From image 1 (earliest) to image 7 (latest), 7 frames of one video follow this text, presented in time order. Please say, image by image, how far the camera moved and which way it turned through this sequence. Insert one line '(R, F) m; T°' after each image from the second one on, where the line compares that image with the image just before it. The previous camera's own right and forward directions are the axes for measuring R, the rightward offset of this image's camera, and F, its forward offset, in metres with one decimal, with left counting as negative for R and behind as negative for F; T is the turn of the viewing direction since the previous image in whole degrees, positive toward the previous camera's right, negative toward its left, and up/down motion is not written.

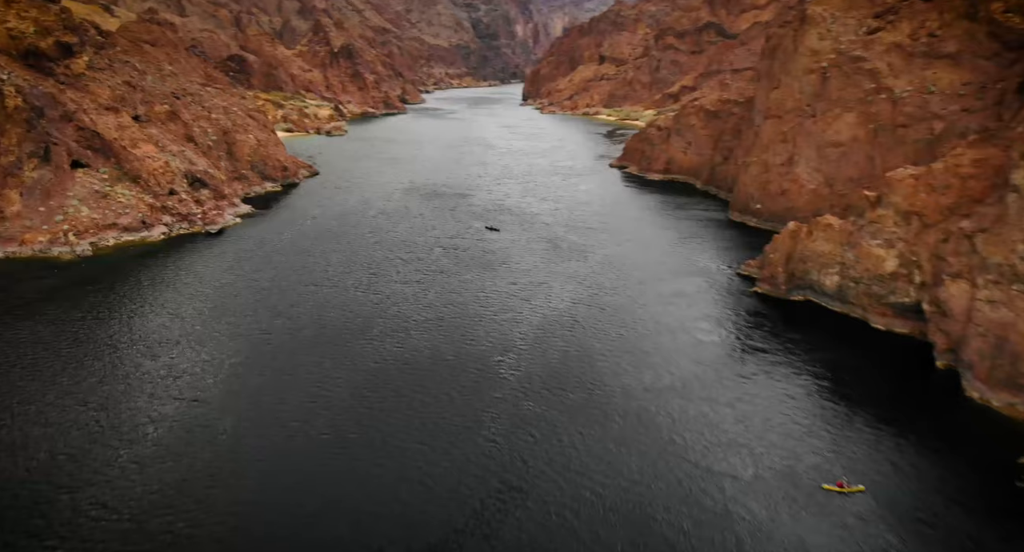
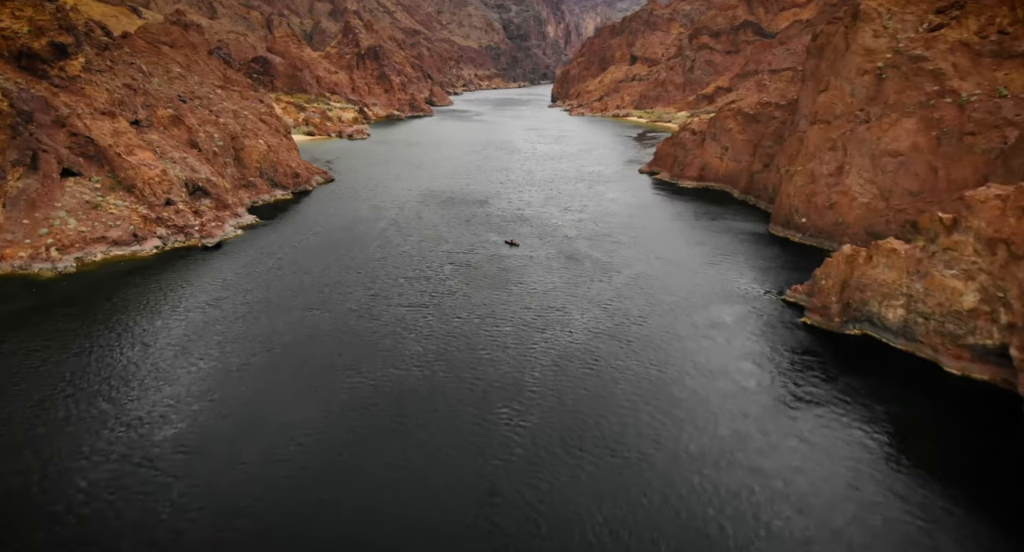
(+0.7, +3.8) m; -3°
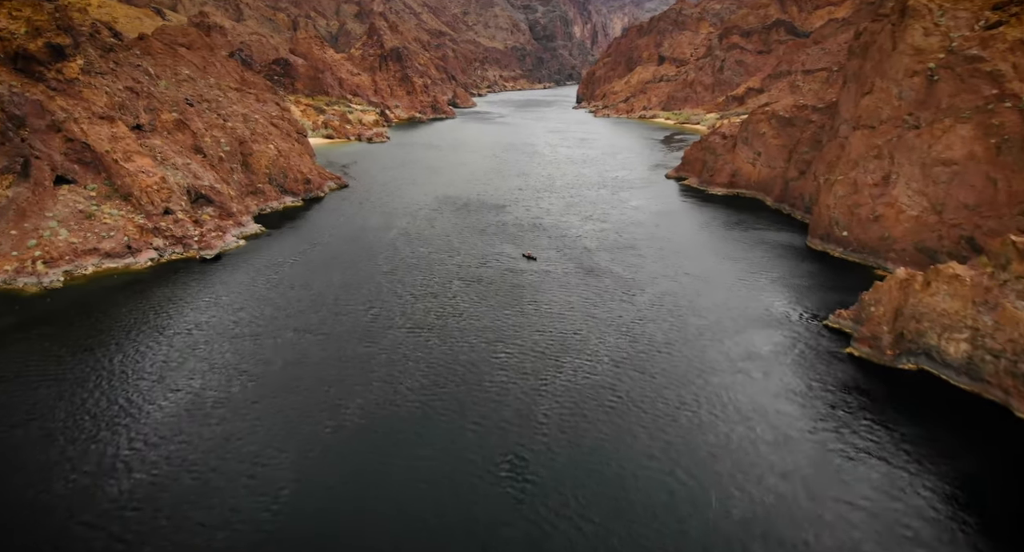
(+0.6, +2.8) m; -2°
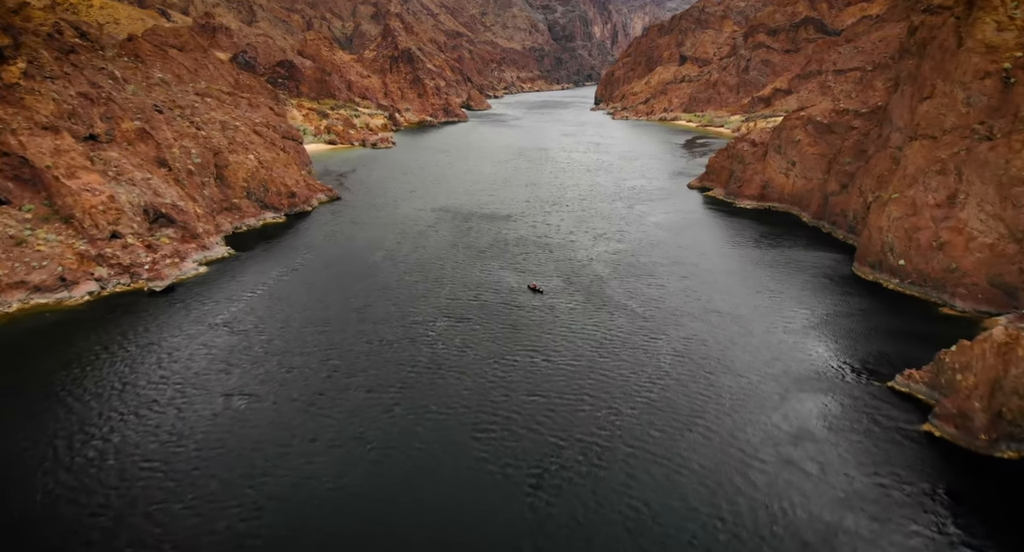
(+1.3, +5.6) m; -2°
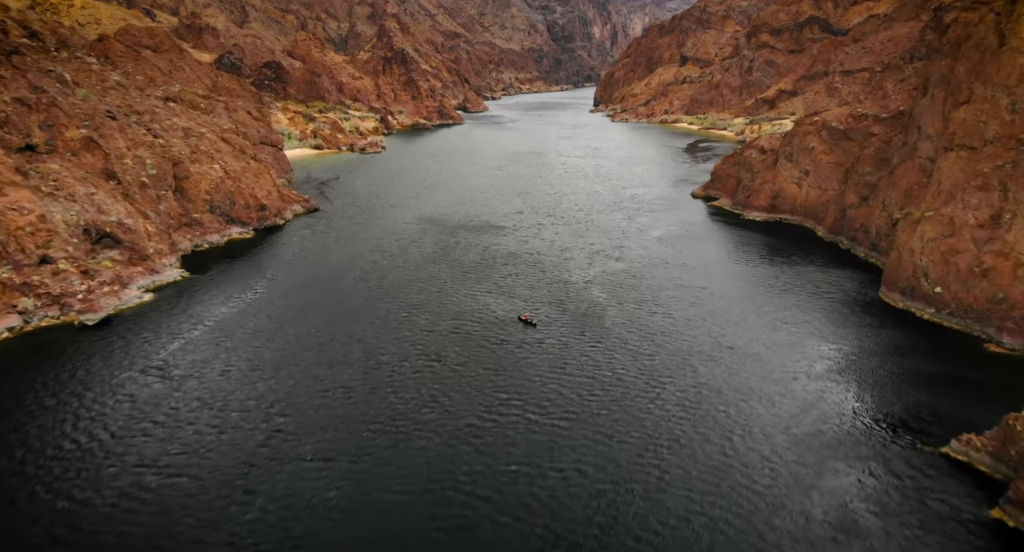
(+0.8, +4.1) m; 0°
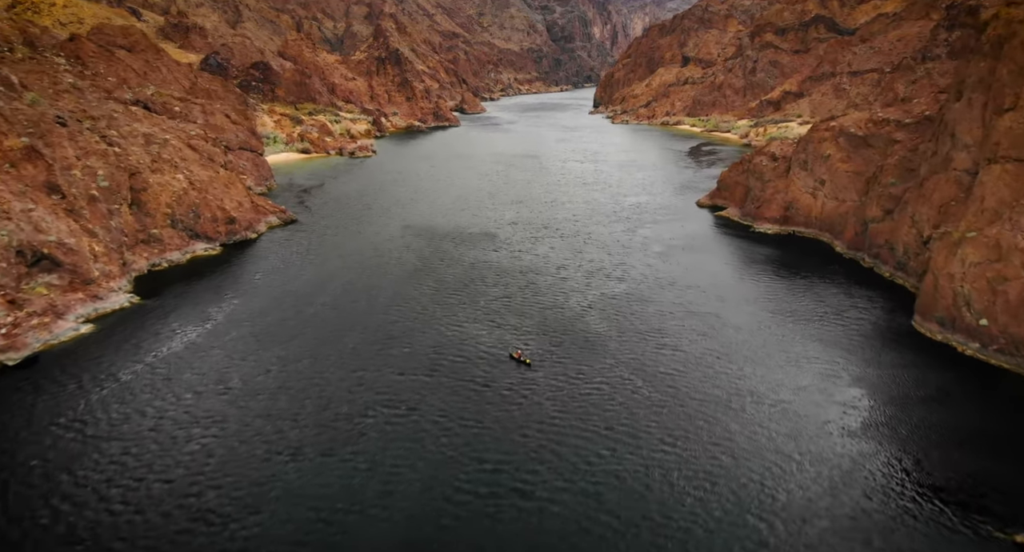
(+0.6, +3.7) m; 0°
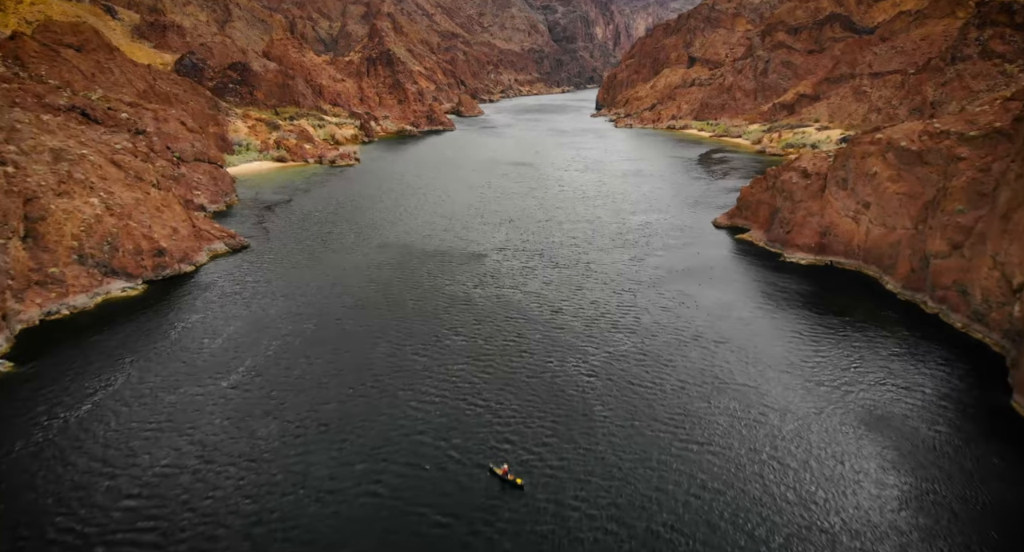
(+1.0, +7.1) m; 0°
